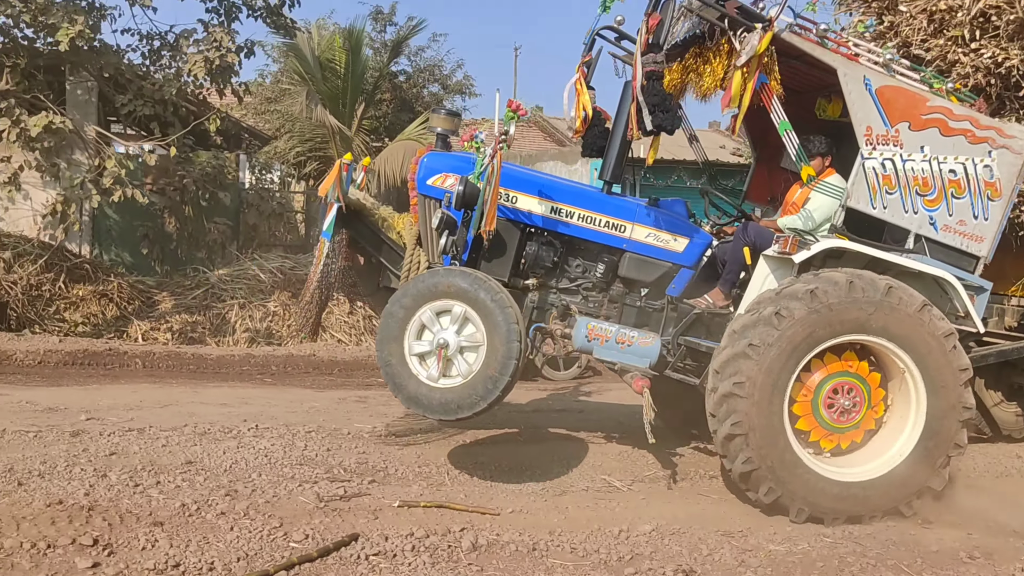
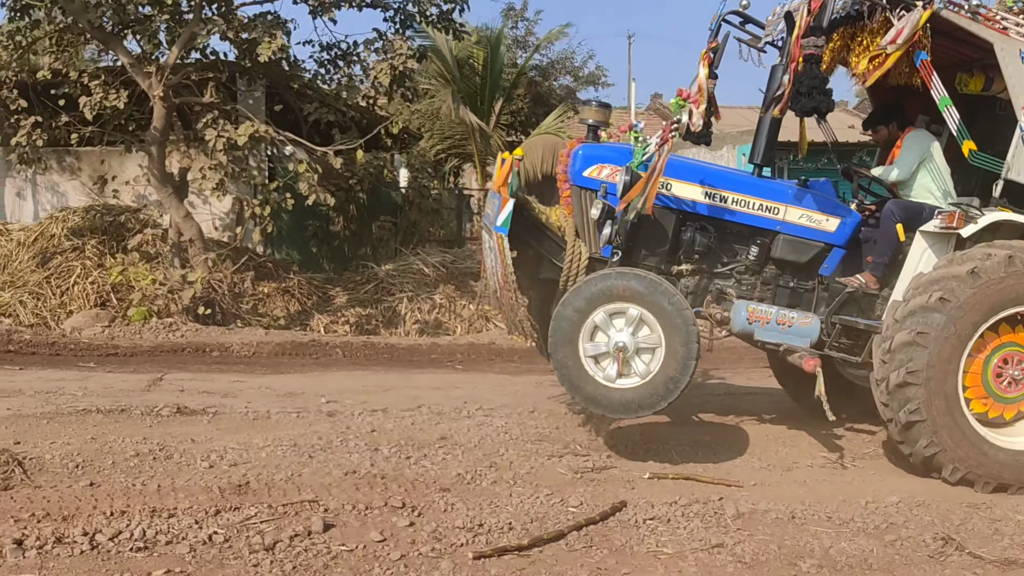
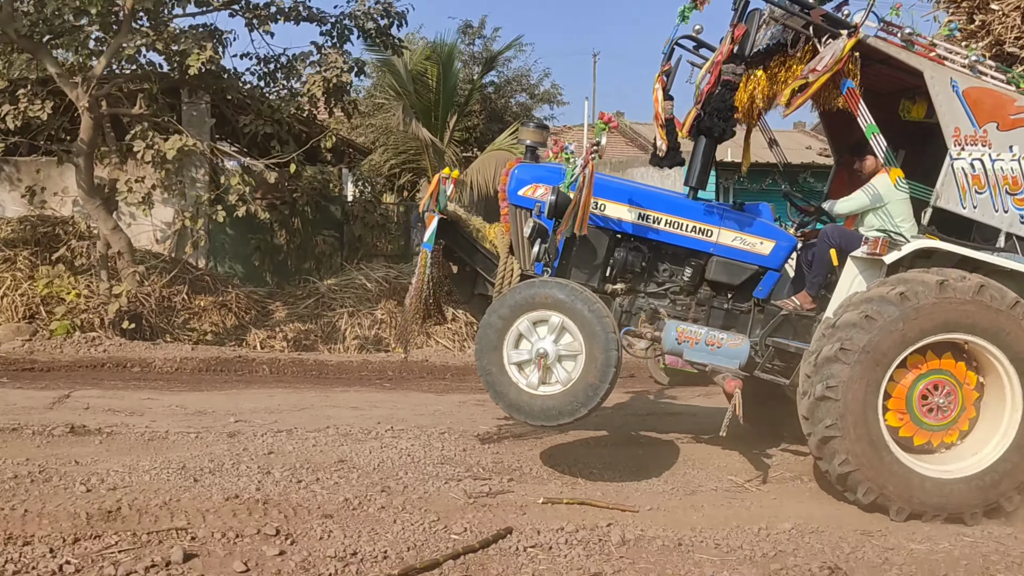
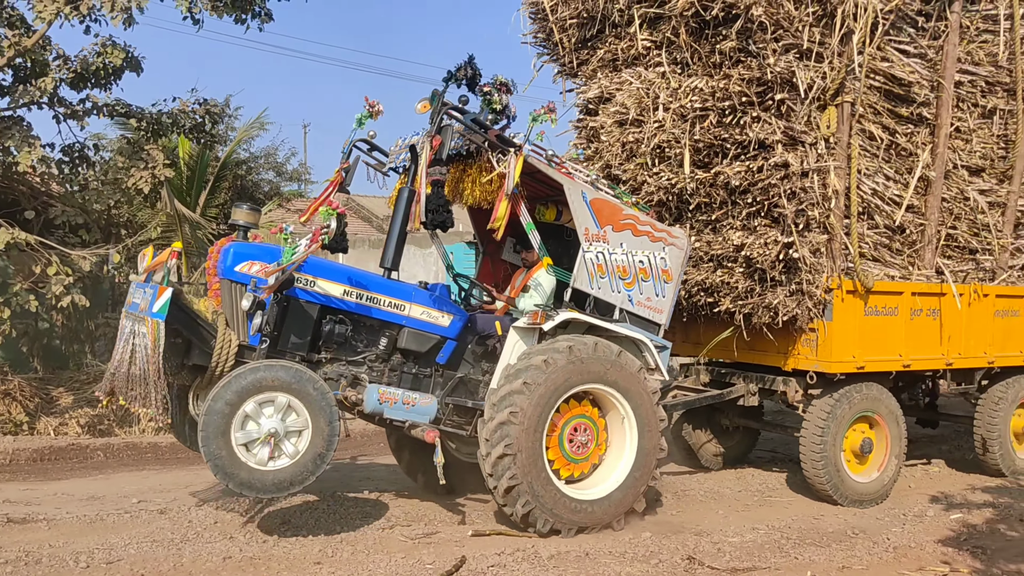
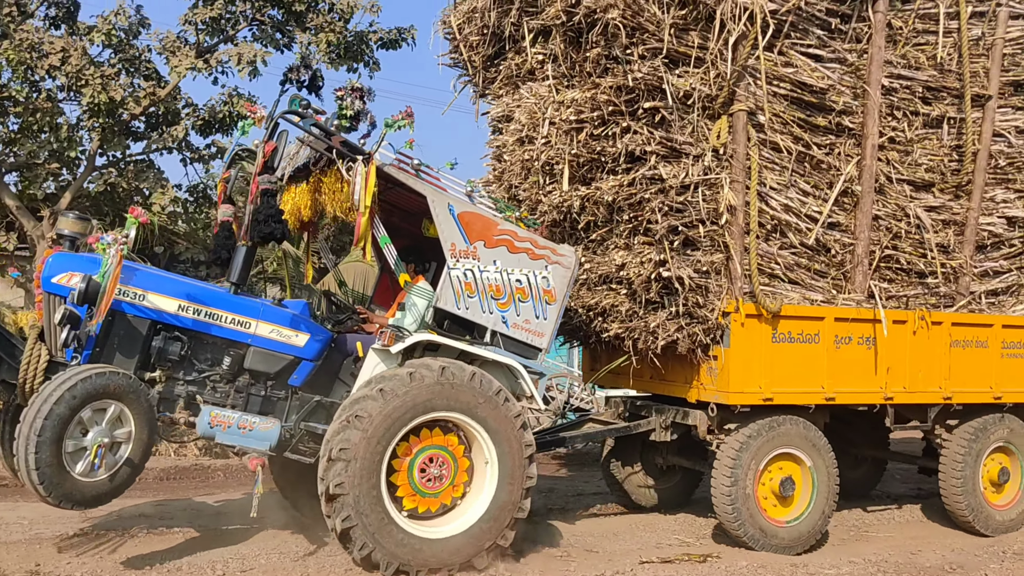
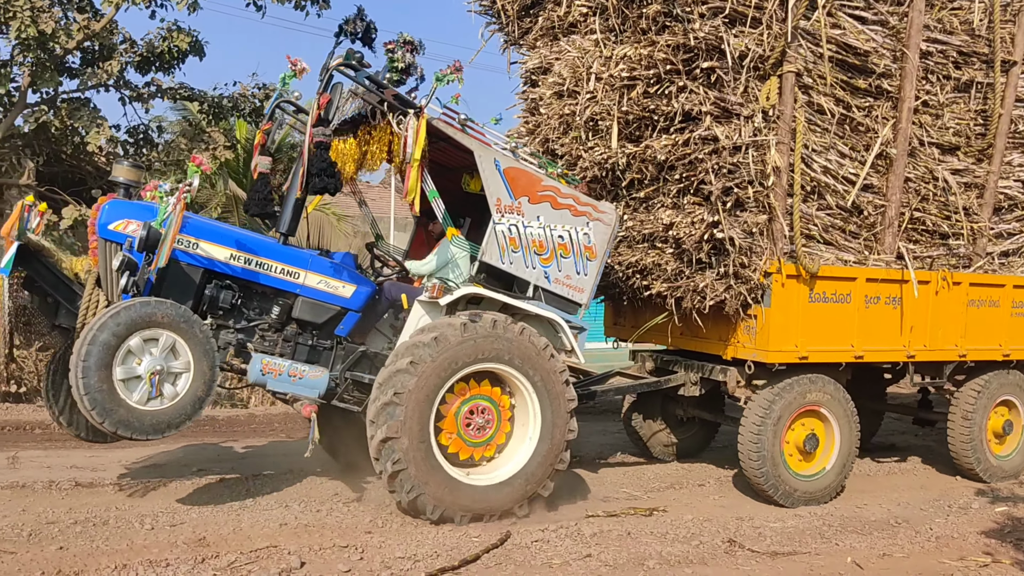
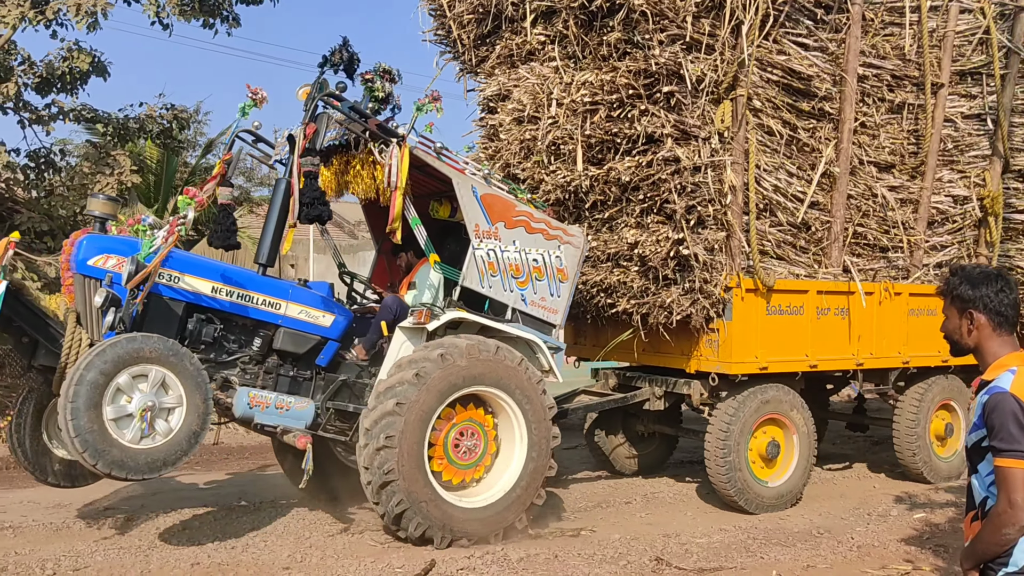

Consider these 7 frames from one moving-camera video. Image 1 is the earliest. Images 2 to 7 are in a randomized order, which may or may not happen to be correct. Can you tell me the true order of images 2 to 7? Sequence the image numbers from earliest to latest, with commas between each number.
3, 2, 4, 7, 6, 5
